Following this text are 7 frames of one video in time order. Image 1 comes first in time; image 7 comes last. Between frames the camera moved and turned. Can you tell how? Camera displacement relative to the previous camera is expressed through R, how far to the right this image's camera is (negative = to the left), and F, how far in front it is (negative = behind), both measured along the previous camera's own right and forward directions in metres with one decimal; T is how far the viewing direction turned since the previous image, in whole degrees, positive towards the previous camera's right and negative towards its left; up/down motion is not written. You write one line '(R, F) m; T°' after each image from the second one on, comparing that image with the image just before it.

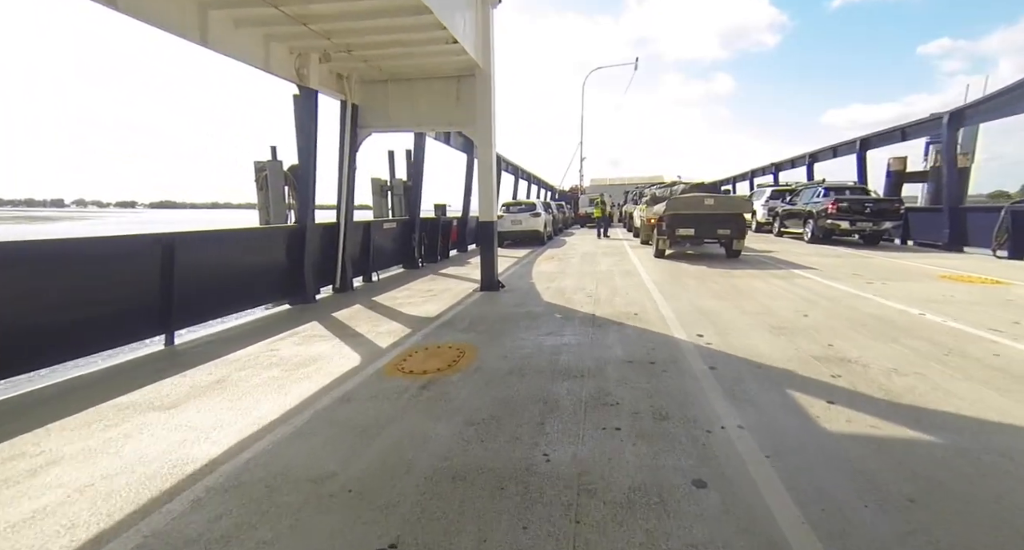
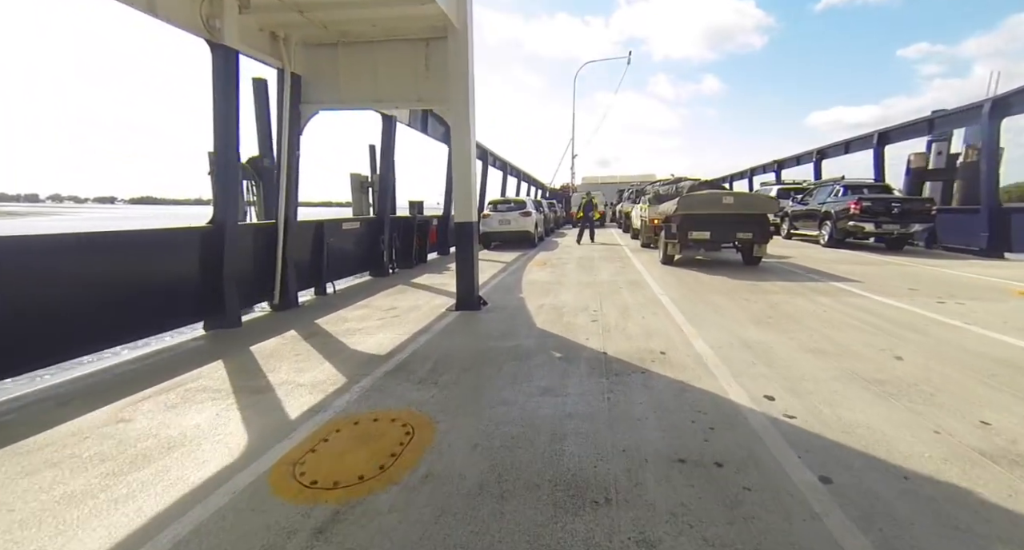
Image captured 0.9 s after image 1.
(+0.1, +1.6) m; +1°
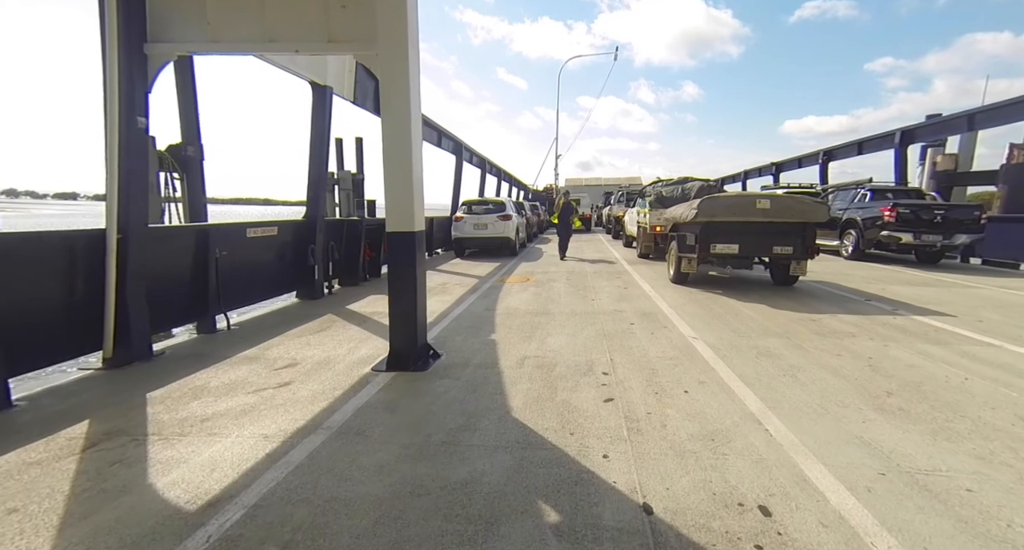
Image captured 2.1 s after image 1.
(+0.2, +2.3) m; +2°
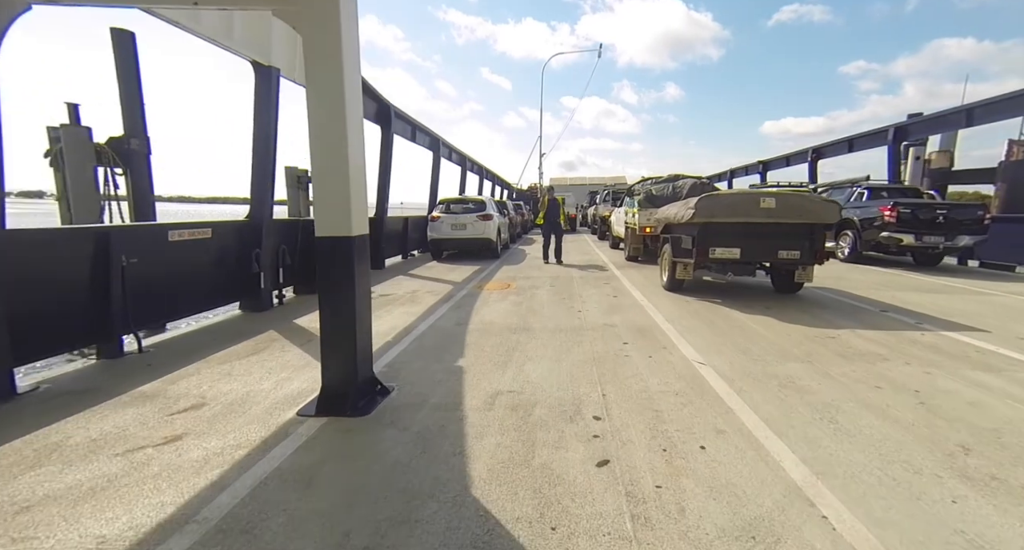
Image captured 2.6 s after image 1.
(+0.1, +0.9) m; +2°
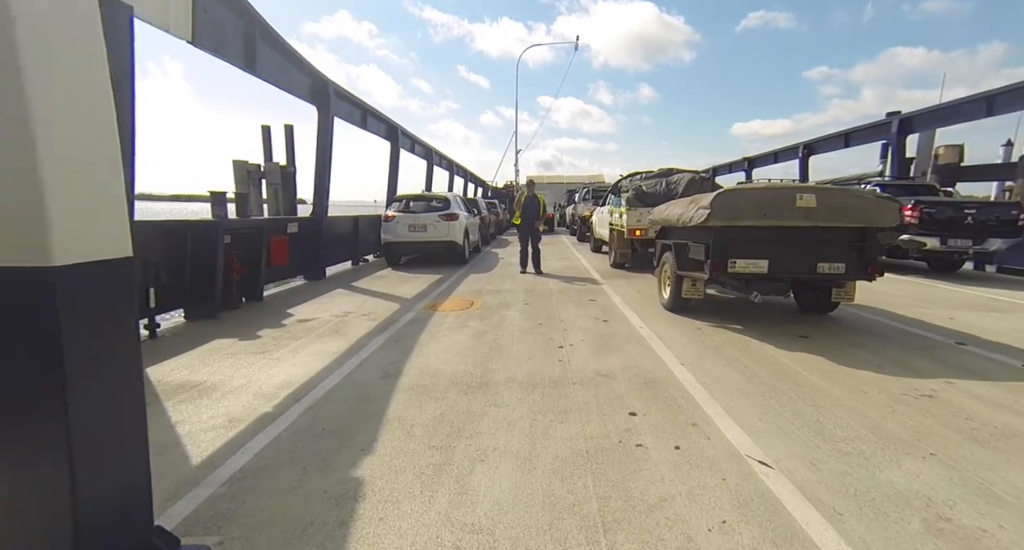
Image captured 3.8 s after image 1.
(+0.2, +1.8) m; +3°
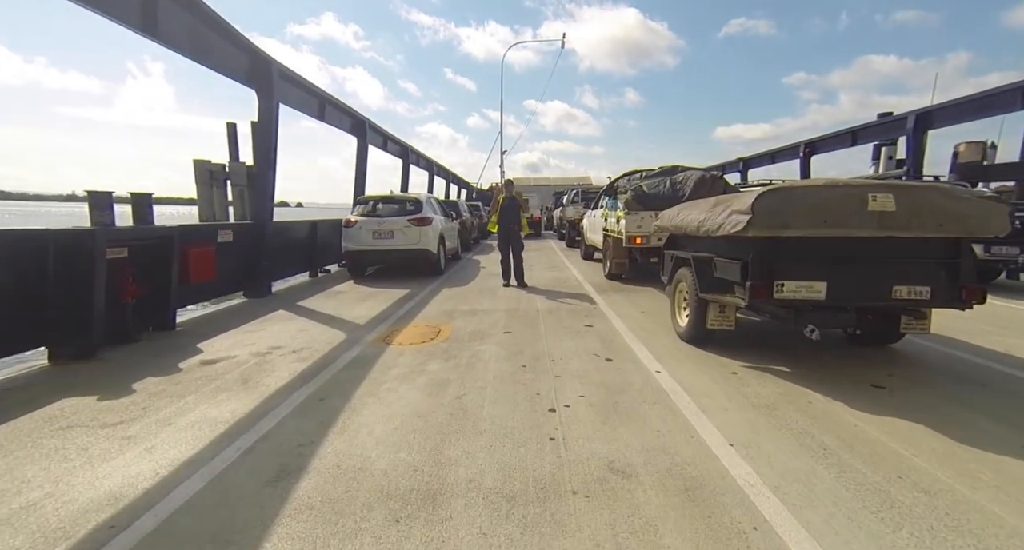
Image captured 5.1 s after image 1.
(+0.1, +1.4) m; +2°
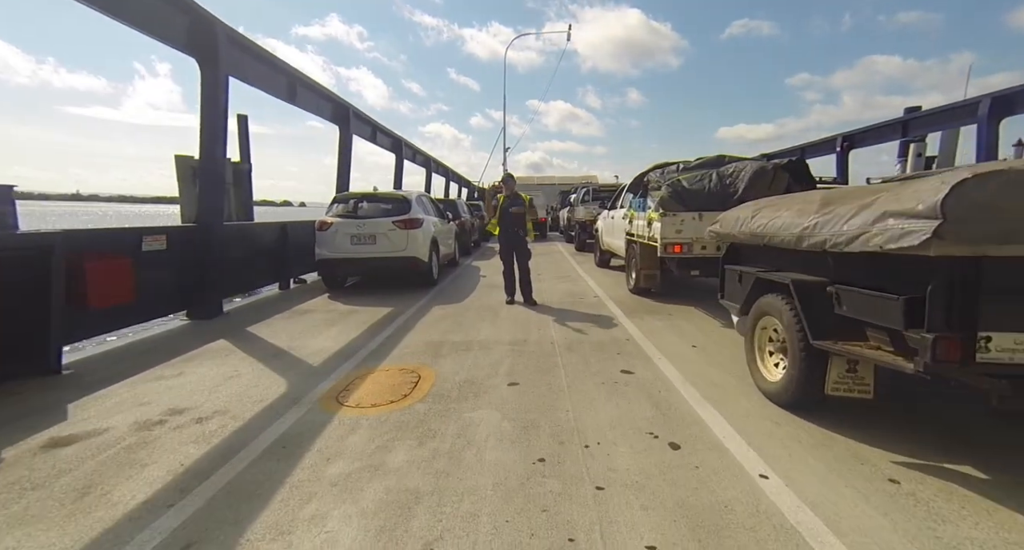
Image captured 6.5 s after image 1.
(0.0, +1.7) m; 0°
